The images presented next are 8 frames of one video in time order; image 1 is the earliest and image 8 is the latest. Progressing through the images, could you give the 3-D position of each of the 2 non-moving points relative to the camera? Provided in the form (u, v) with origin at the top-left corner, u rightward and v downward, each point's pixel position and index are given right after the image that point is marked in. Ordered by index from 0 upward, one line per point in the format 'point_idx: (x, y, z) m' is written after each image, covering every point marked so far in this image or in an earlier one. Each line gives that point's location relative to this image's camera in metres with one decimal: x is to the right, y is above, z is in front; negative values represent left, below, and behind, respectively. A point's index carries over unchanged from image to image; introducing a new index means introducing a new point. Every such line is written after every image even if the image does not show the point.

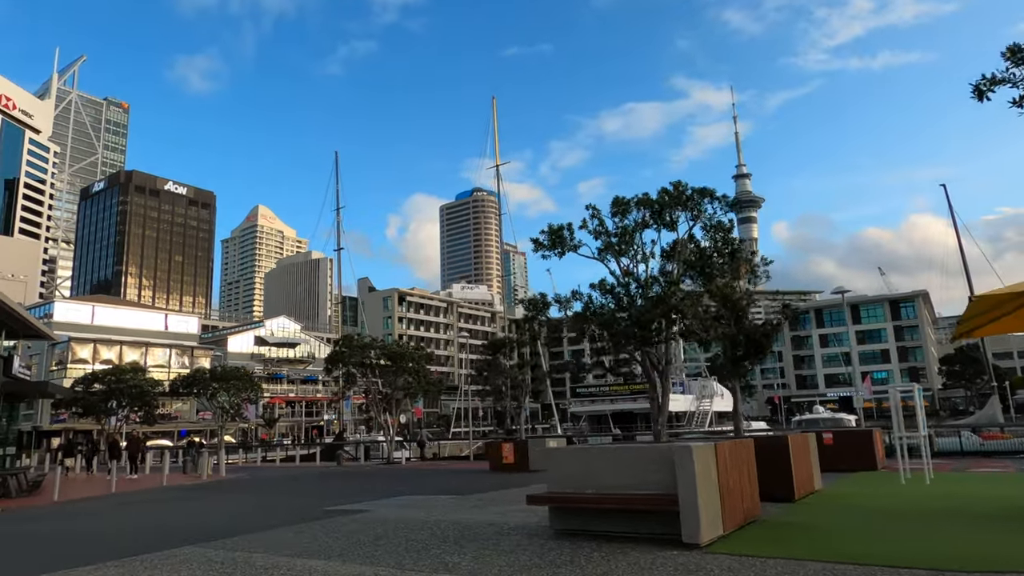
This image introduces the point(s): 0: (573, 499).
0: (+0.6, -2.1, +6.4) m
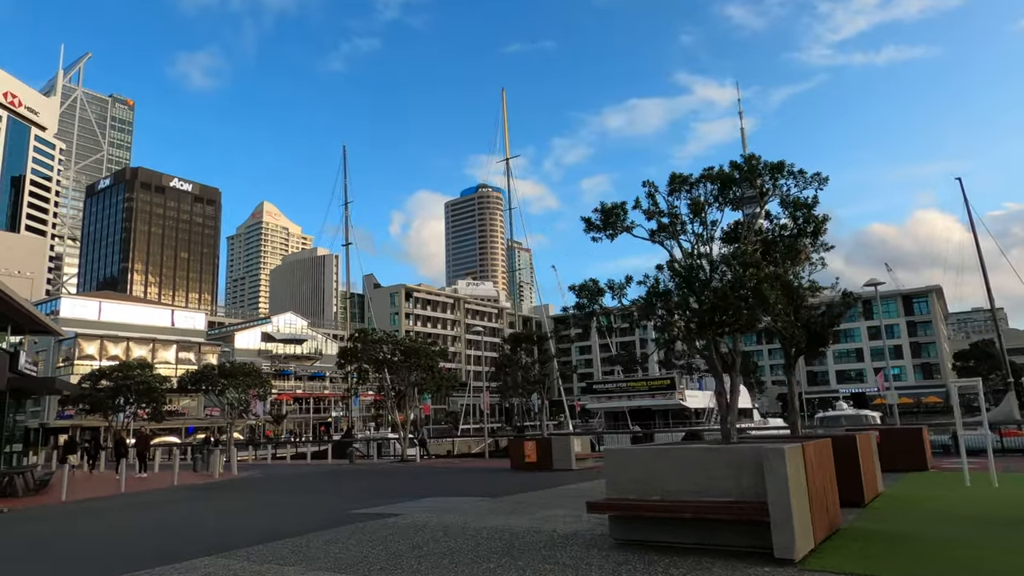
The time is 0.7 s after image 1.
0: (+1.1, -1.9, +5.7) m
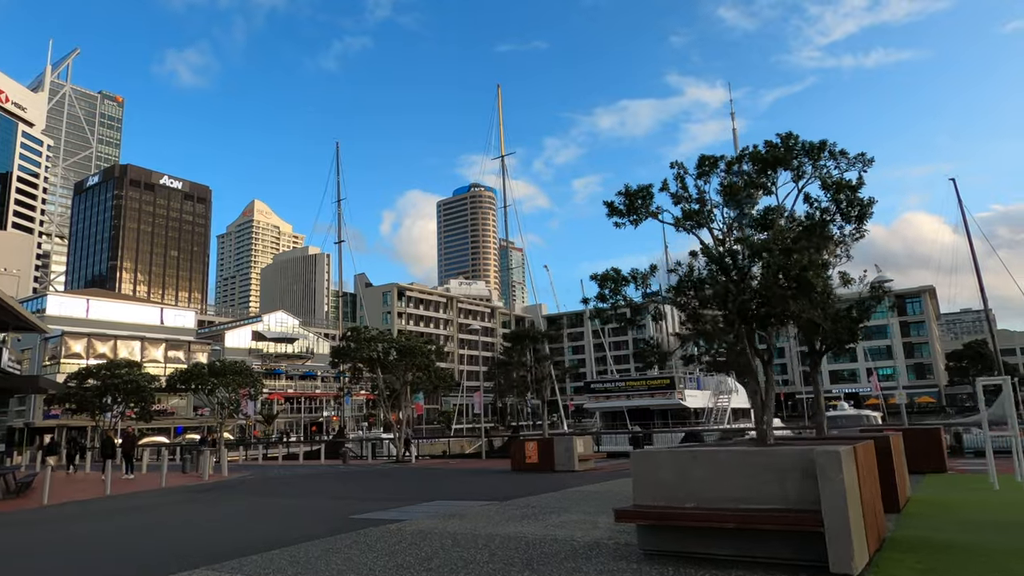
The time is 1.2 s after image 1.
0: (+1.3, -1.8, +5.2) m
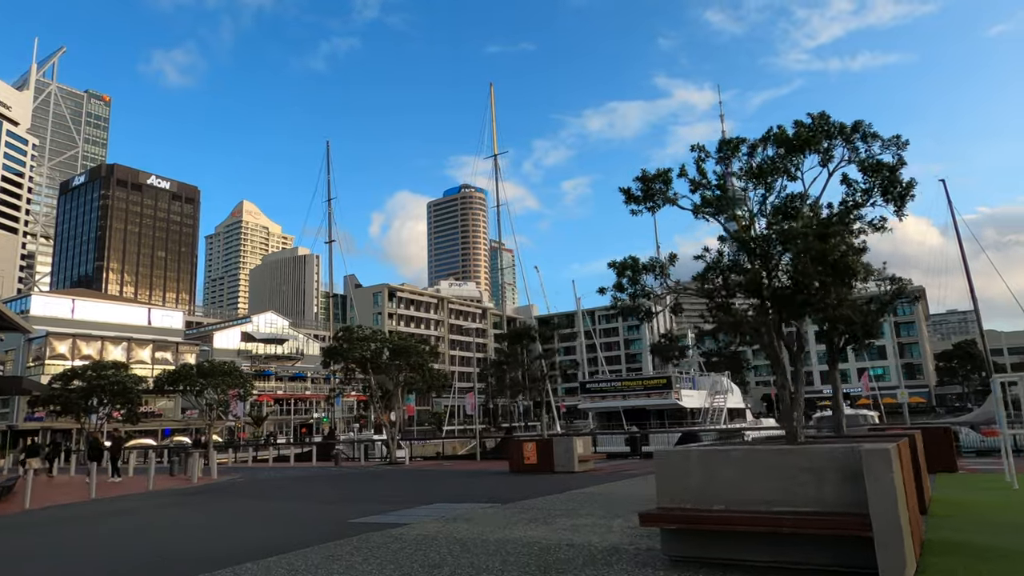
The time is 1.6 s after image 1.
0: (+1.4, -1.7, +4.9) m
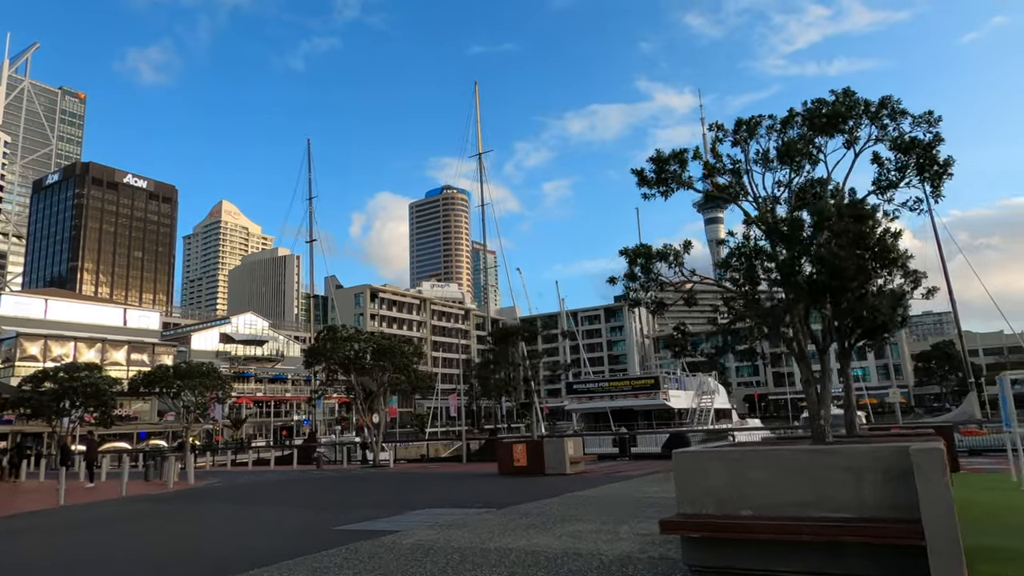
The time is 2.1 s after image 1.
0: (+1.5, -1.6, +4.5) m
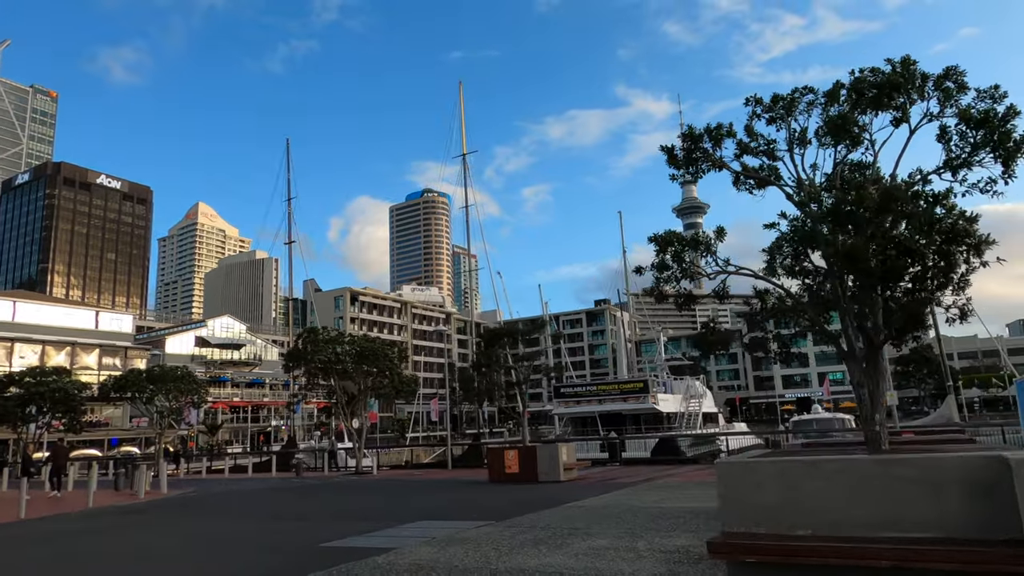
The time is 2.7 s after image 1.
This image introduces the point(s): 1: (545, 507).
0: (+1.6, -1.5, +3.9) m
1: (+0.4, -3.4, +10.1) m
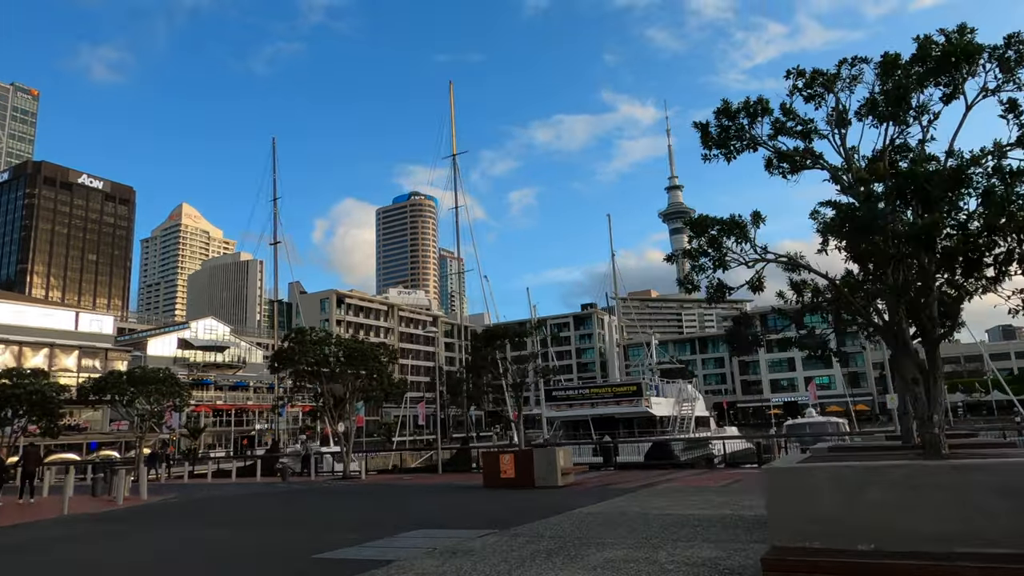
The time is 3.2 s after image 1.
0: (+1.8, -1.4, +3.4) m
1: (+0.5, -3.3, +9.6) m
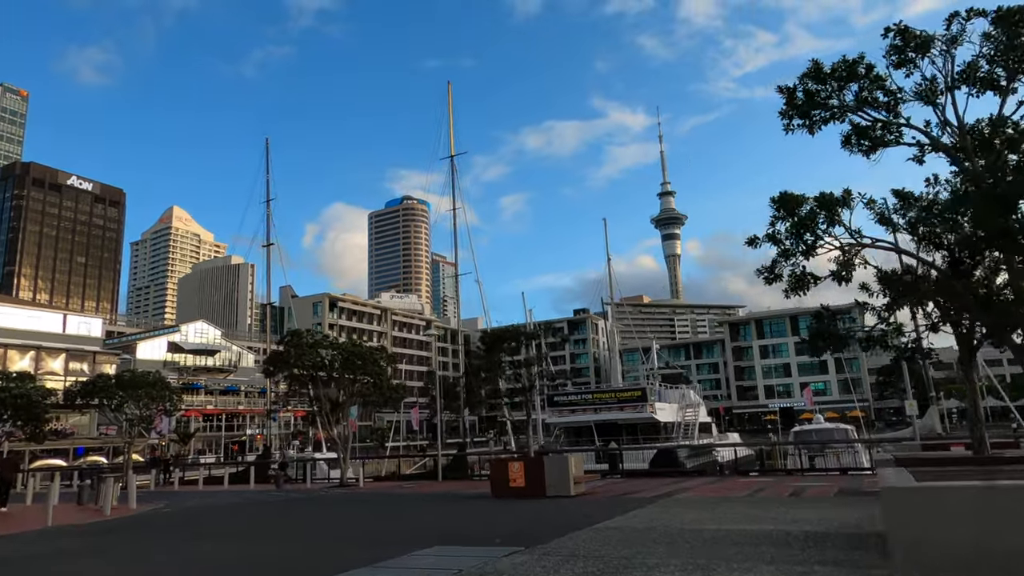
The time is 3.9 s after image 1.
0: (+2.1, -1.4, +2.8) m
1: (+0.7, -3.3, +9.0) m
